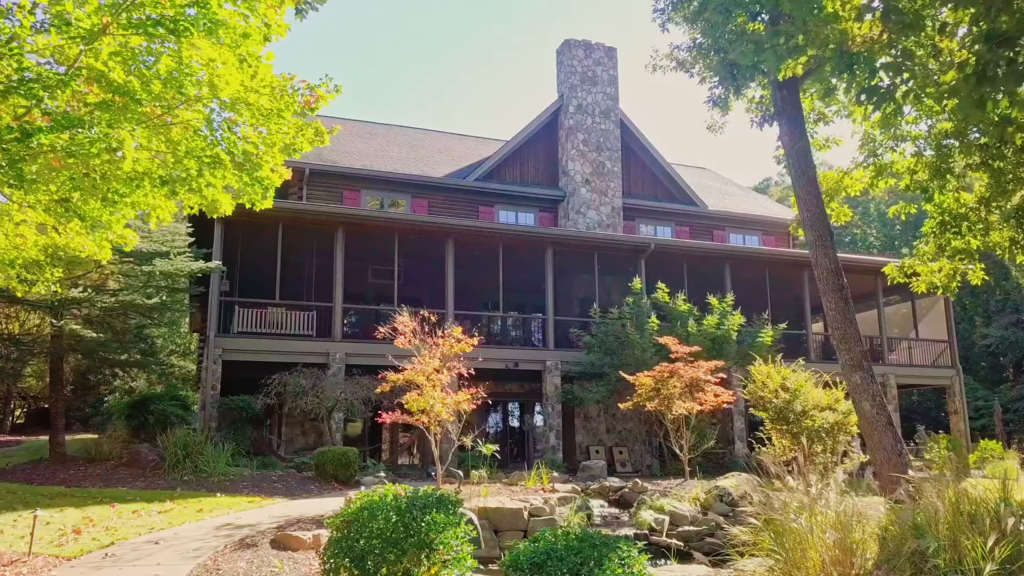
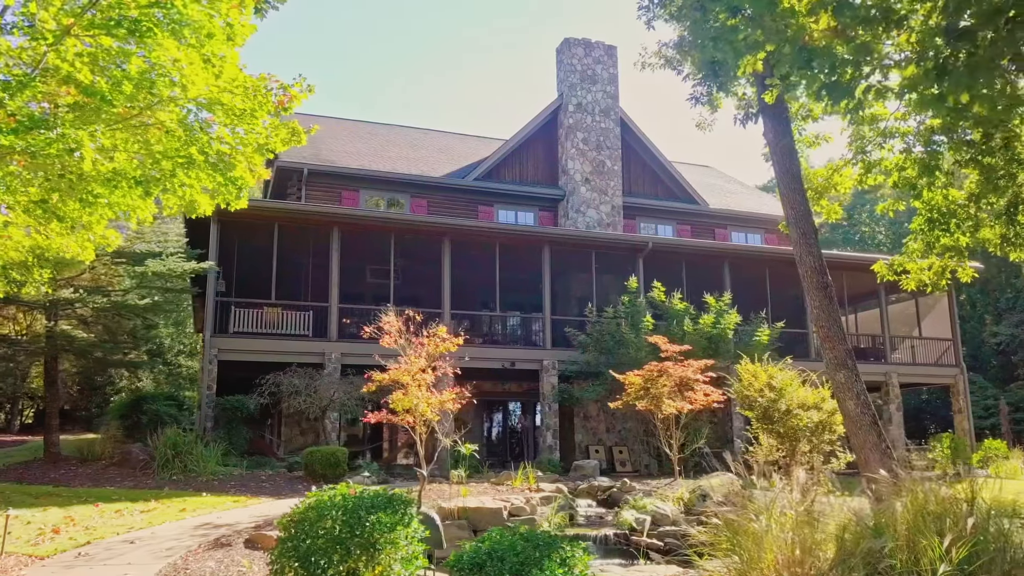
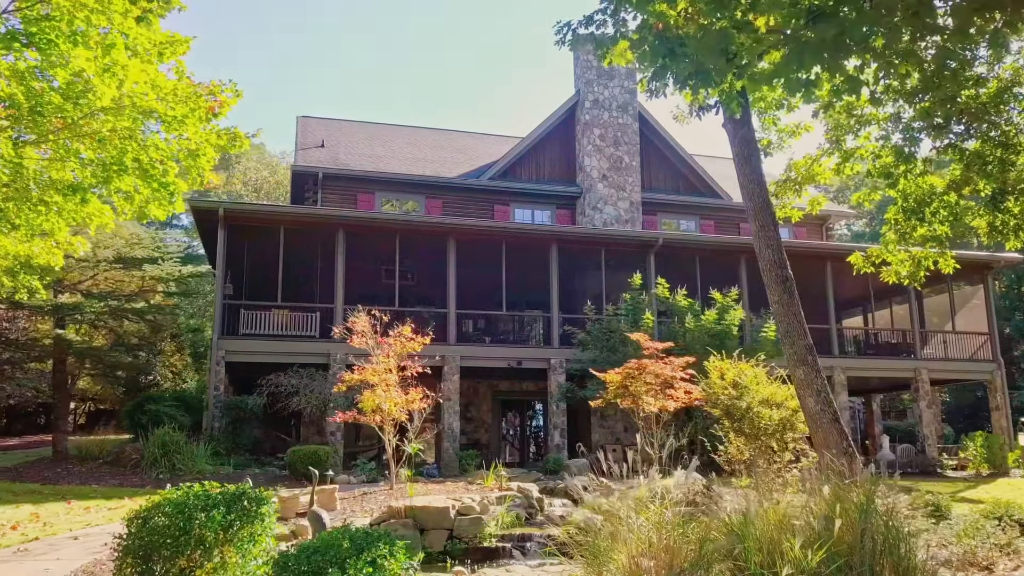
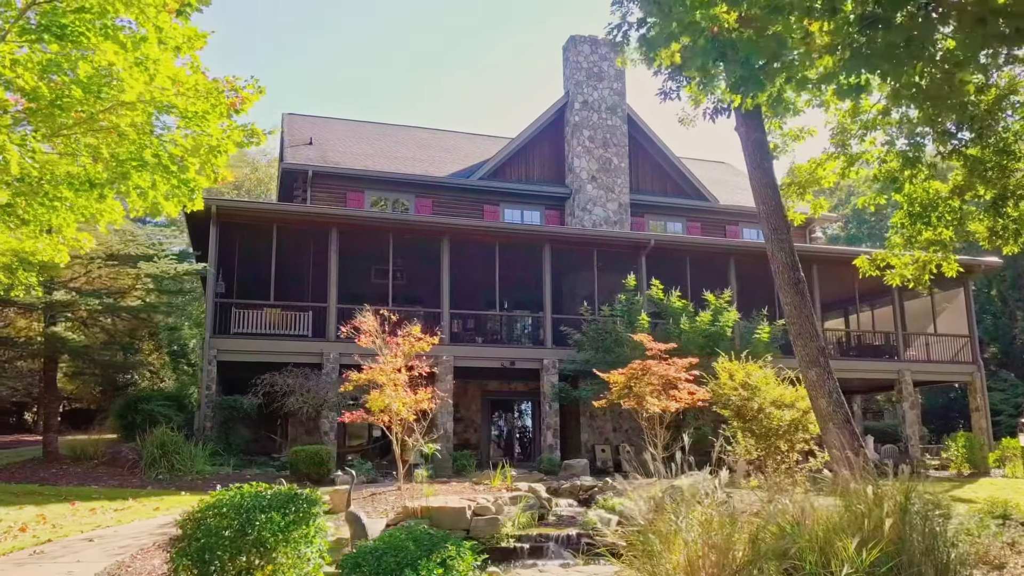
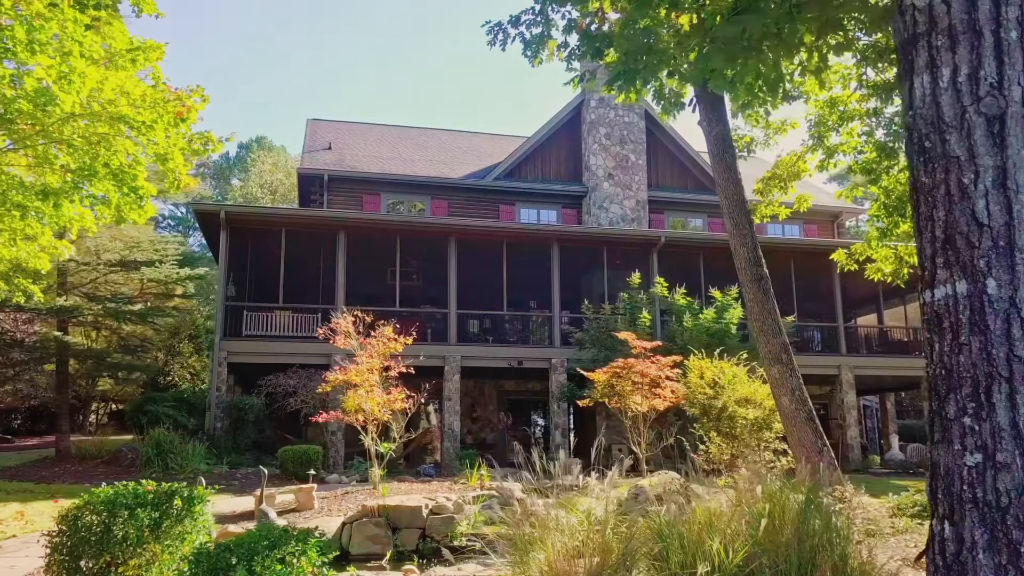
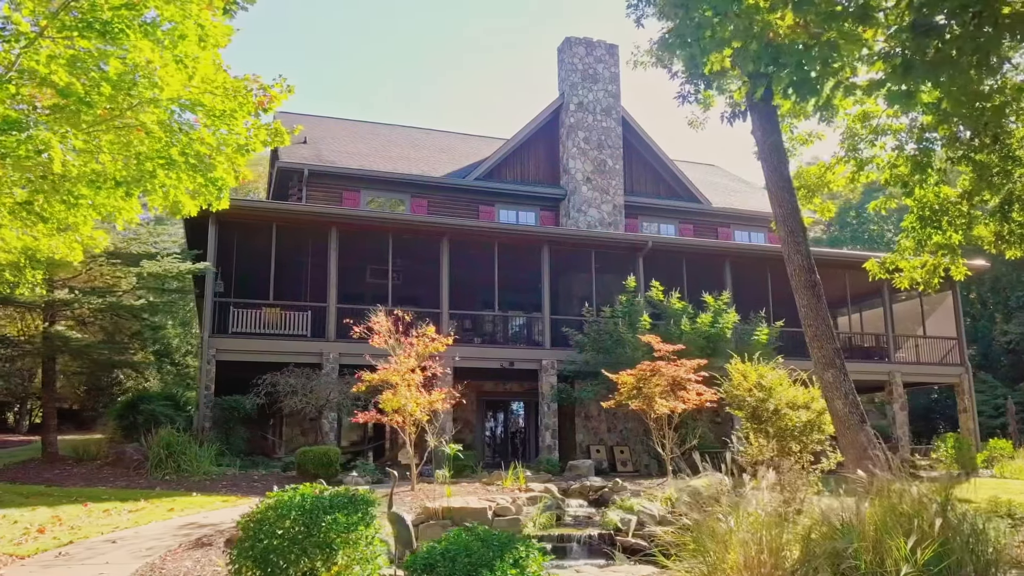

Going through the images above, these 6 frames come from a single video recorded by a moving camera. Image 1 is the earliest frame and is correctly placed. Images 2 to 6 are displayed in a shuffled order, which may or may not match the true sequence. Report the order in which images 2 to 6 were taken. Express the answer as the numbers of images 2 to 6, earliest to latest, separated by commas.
2, 6, 4, 3, 5
